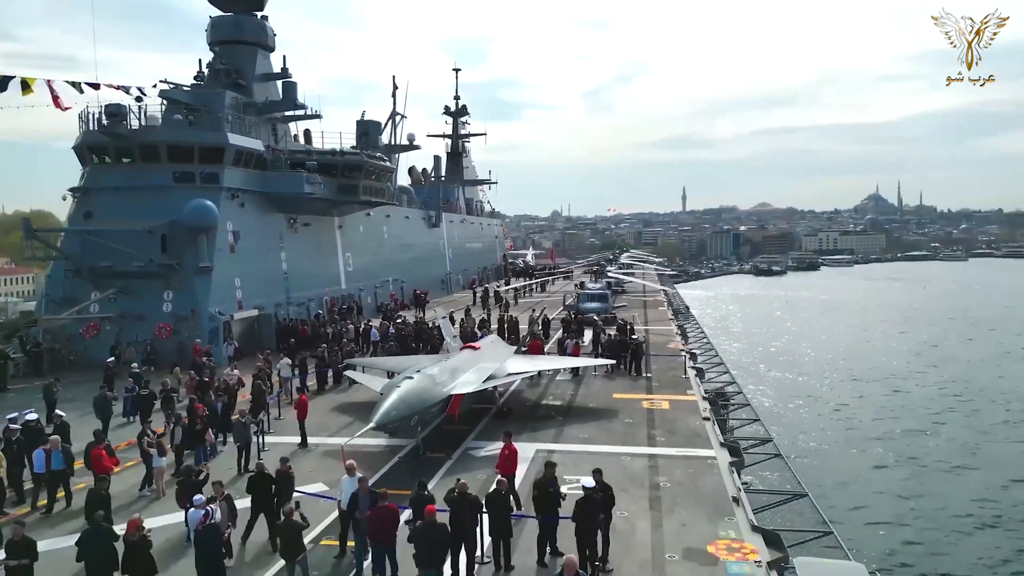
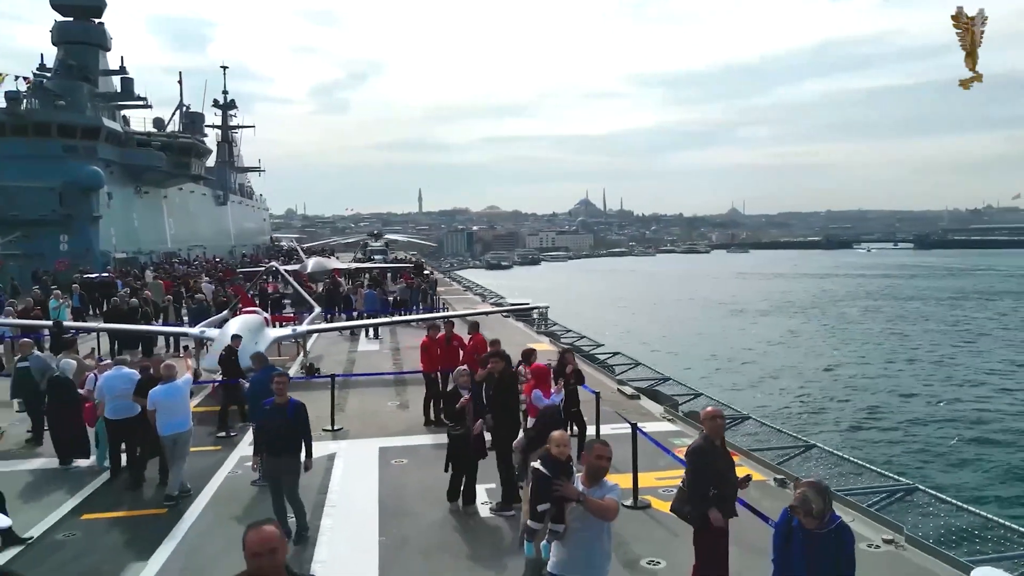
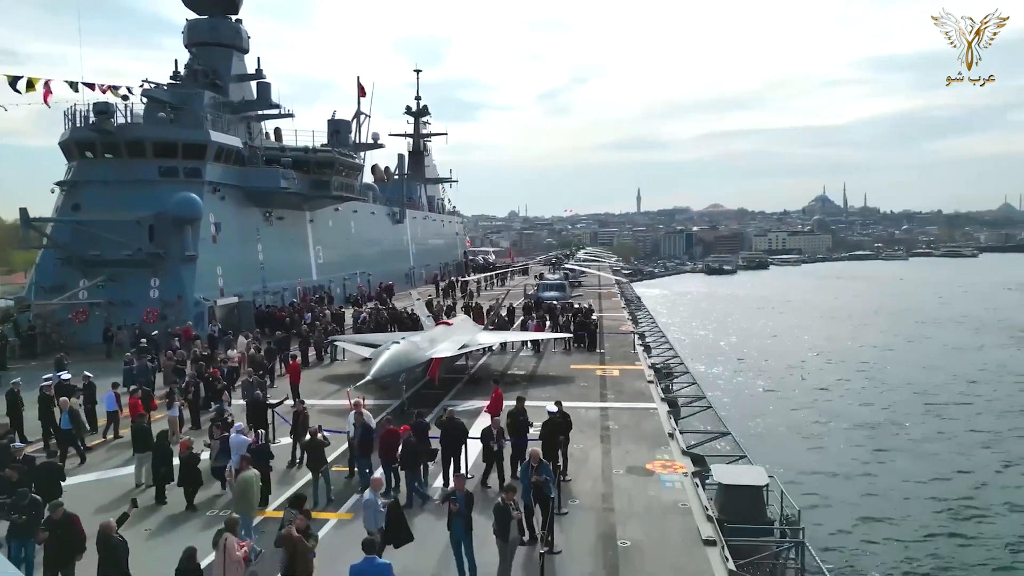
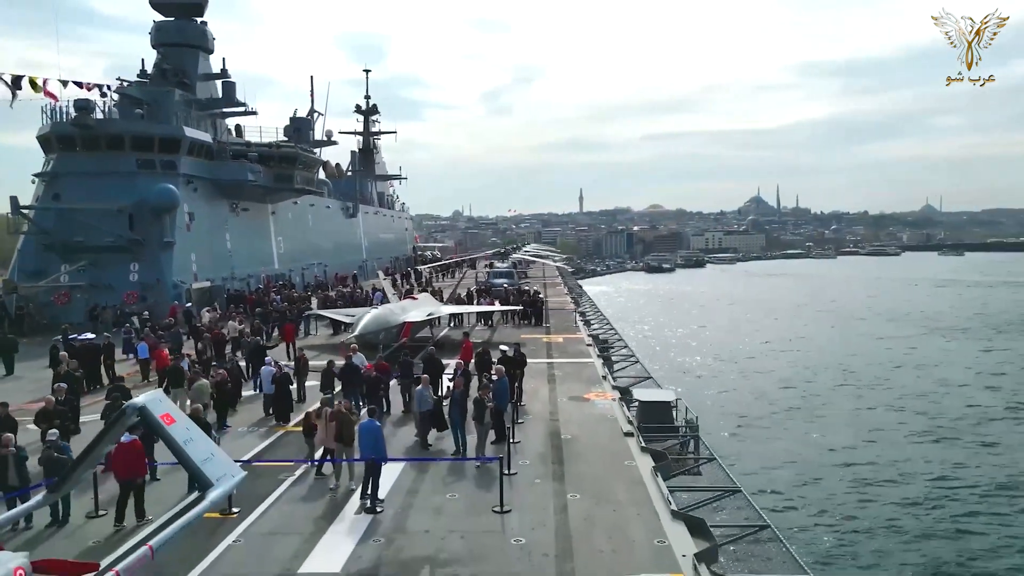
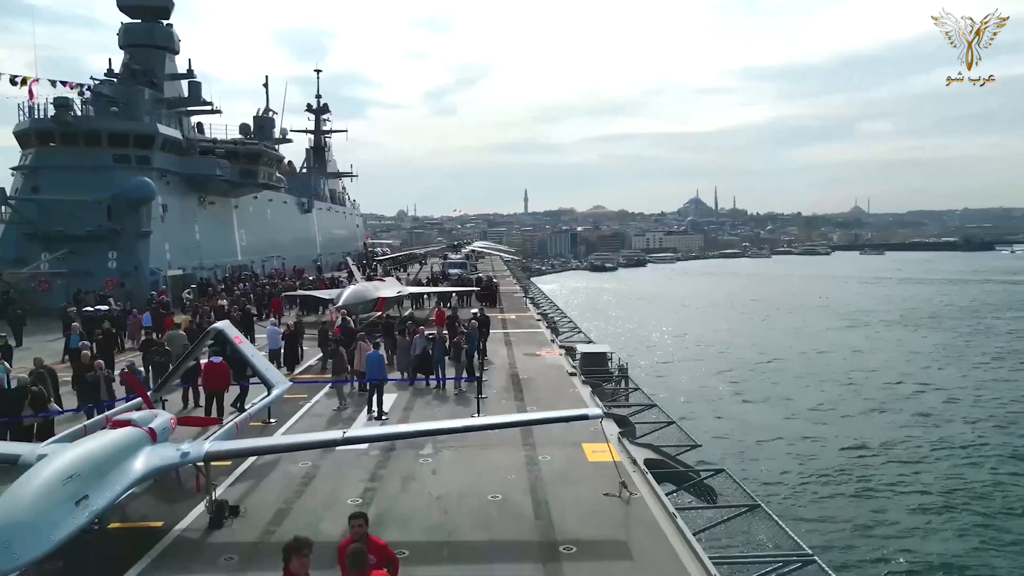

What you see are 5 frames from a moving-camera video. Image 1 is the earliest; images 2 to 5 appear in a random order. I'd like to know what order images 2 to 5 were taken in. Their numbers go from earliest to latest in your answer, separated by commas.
3, 4, 5, 2
